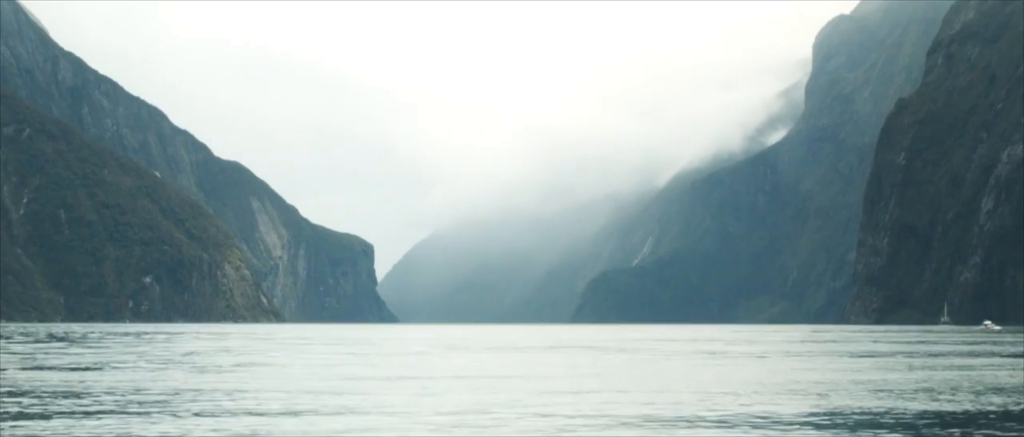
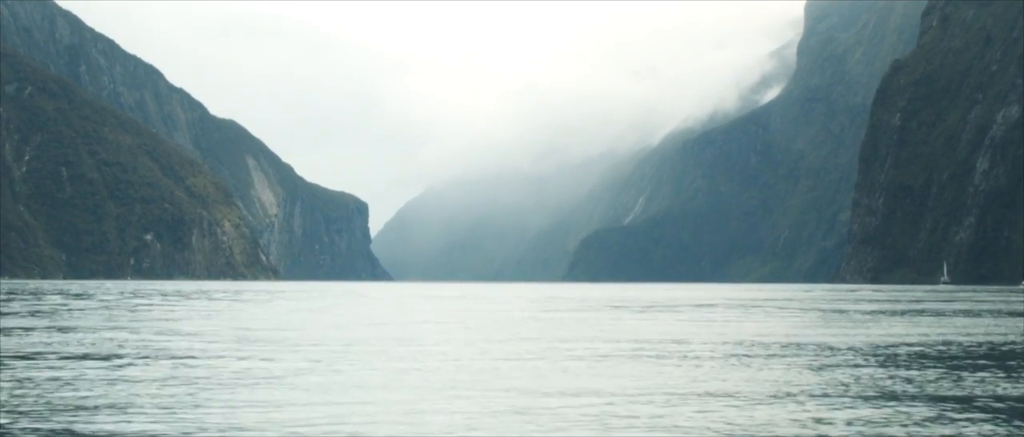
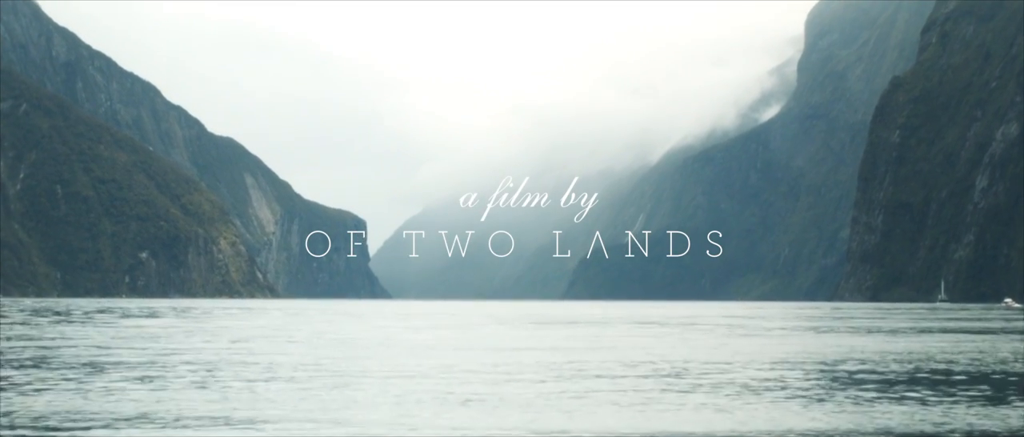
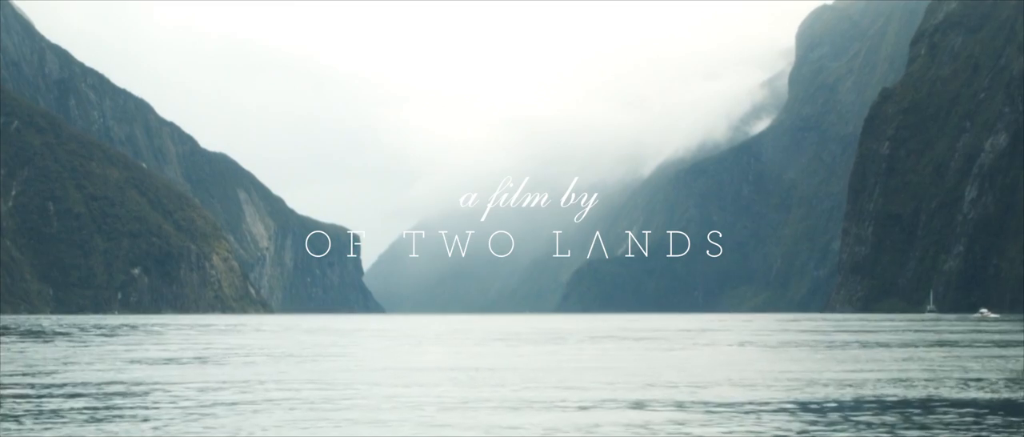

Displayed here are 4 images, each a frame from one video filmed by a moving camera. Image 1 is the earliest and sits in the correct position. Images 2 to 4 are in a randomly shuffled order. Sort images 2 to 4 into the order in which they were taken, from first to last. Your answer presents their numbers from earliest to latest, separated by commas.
4, 3, 2
